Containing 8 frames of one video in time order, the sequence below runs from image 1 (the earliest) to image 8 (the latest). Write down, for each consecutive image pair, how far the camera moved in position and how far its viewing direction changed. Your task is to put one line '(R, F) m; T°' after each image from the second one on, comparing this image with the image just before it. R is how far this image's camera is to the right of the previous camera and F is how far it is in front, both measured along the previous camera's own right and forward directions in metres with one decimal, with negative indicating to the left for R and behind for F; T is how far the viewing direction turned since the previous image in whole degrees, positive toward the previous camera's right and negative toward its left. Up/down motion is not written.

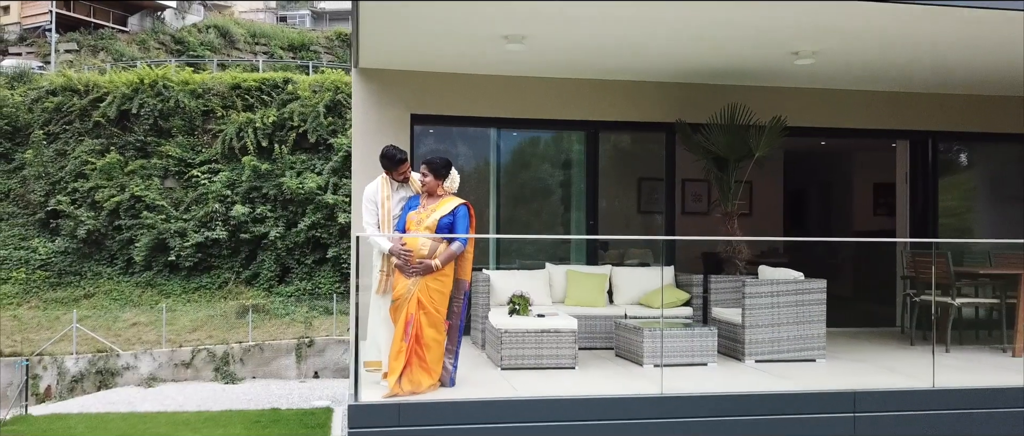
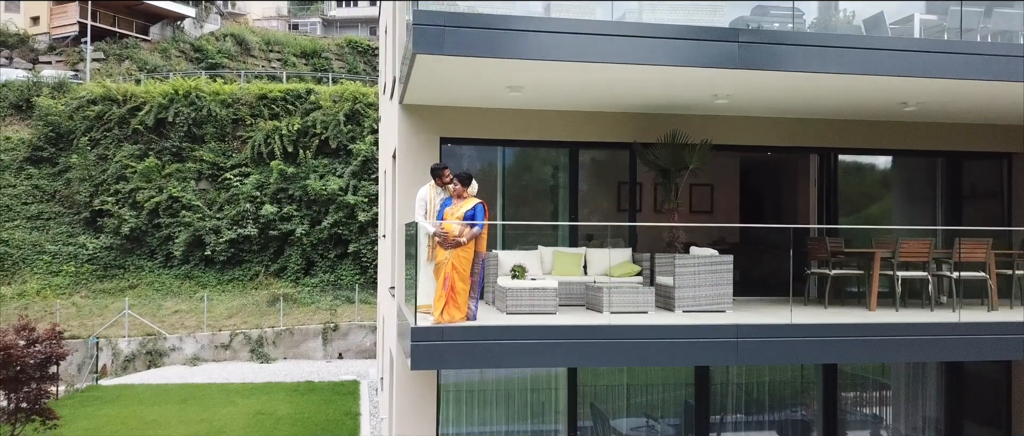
(0.0, -2.0) m; 0°
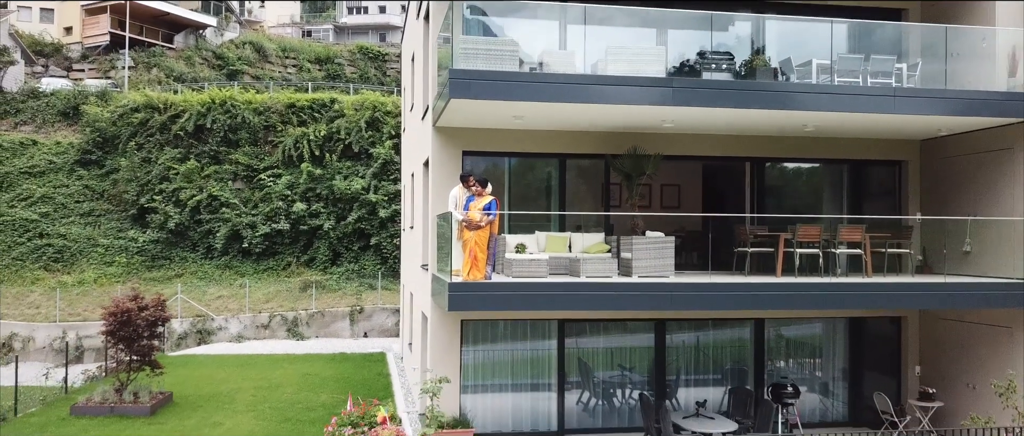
(0.0, -2.5) m; 0°
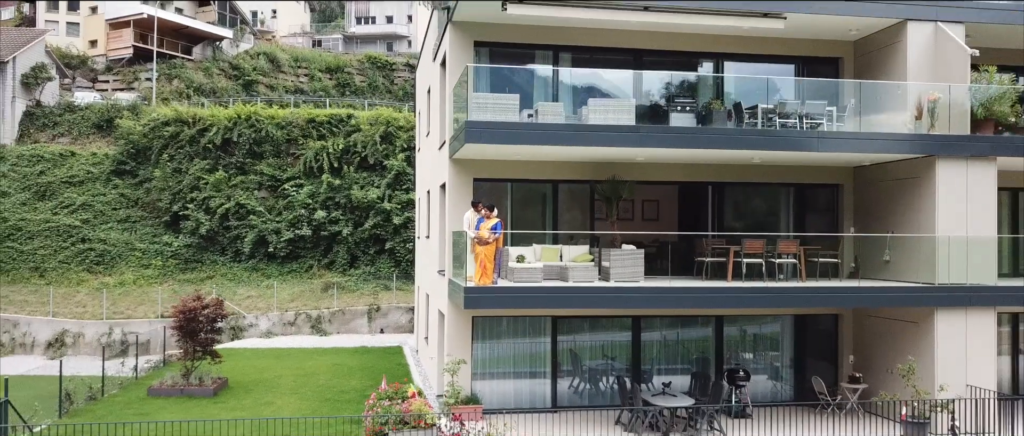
(0.0, -2.2) m; 0°
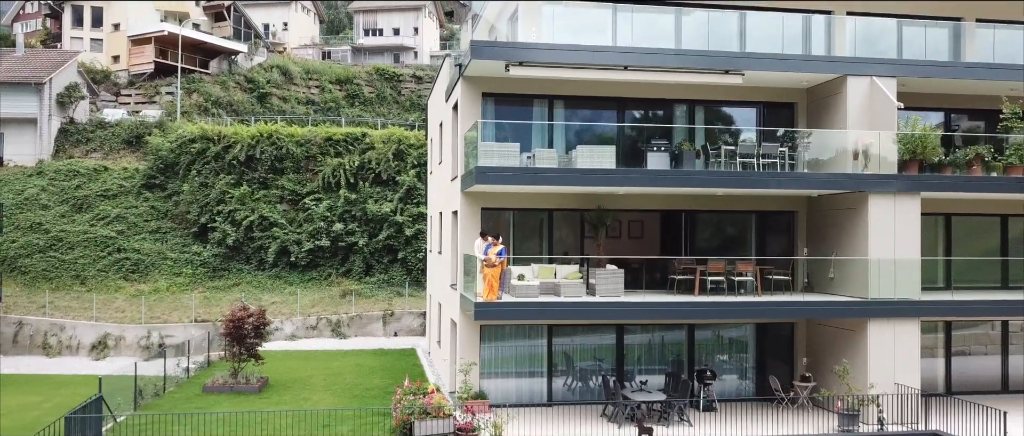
(0.0, -2.2) m; 0°
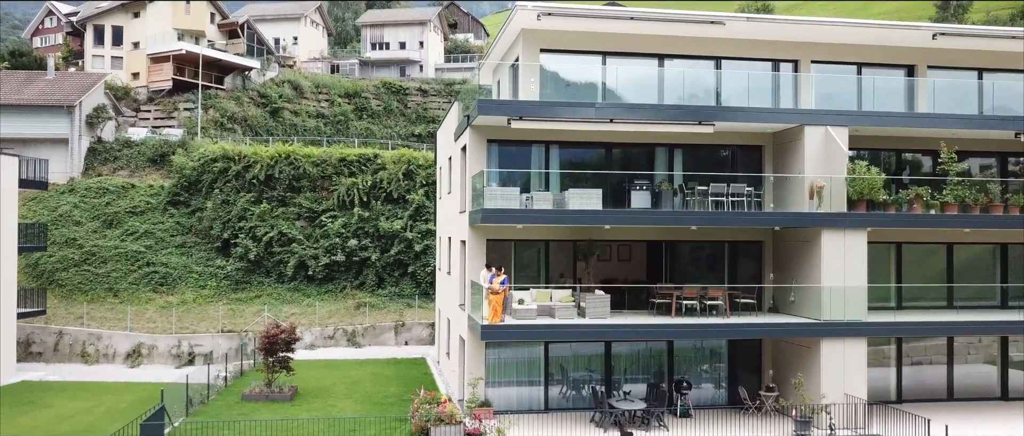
(0.0, -2.1) m; 0°
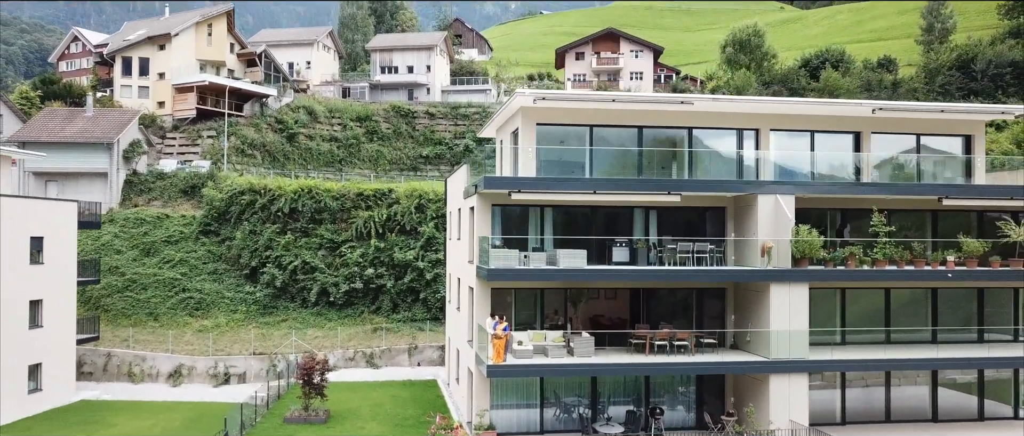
(+0.1, -3.1) m; 0°
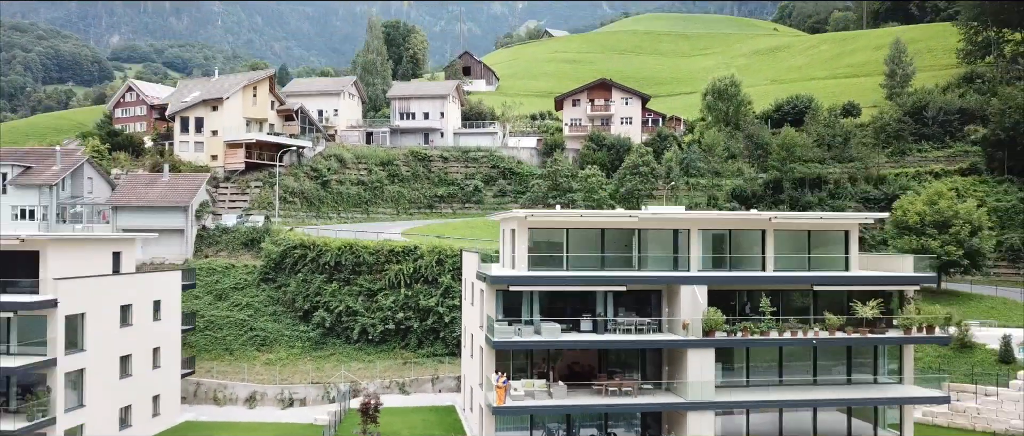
(+0.3, -8.4) m; -1°
